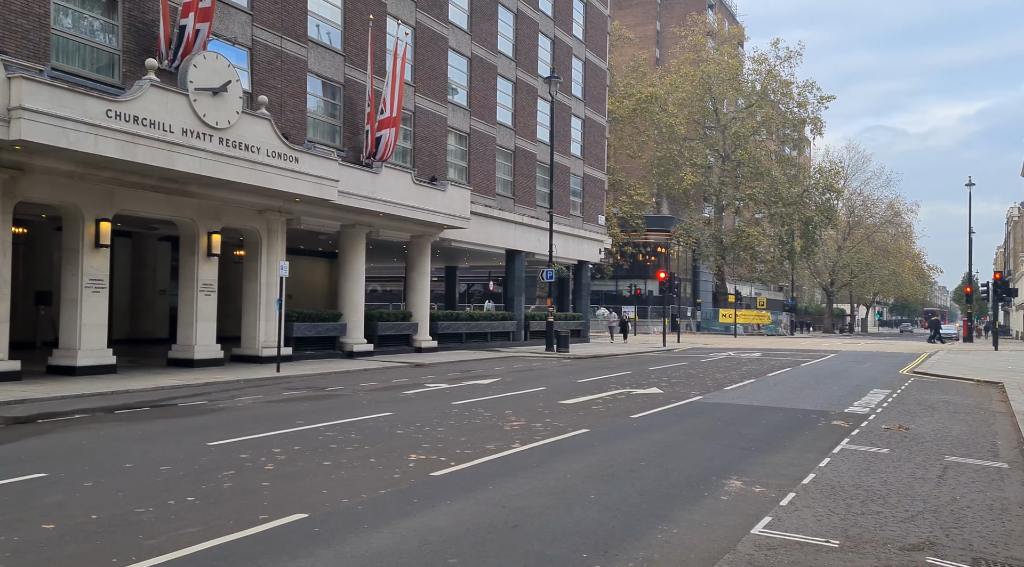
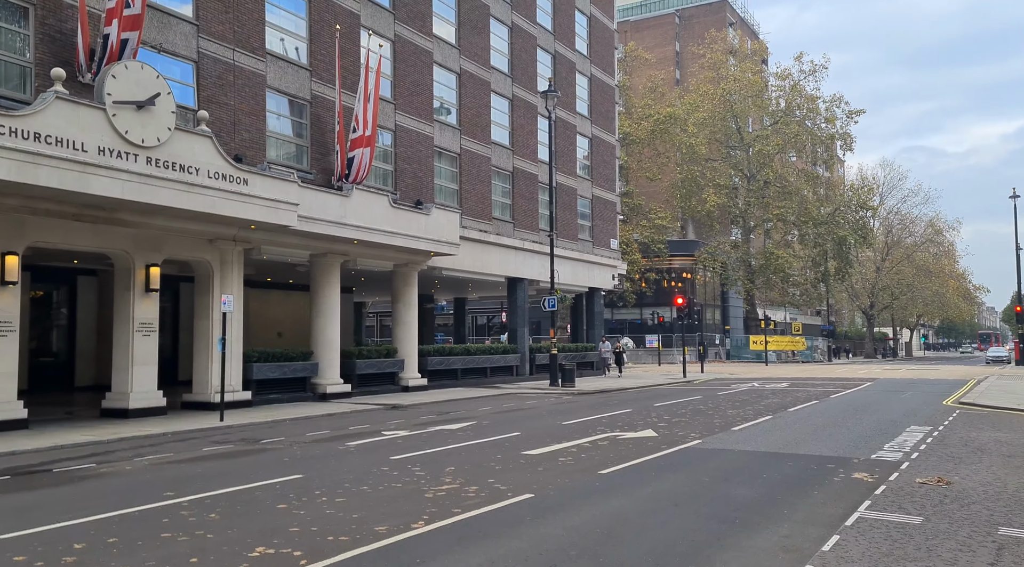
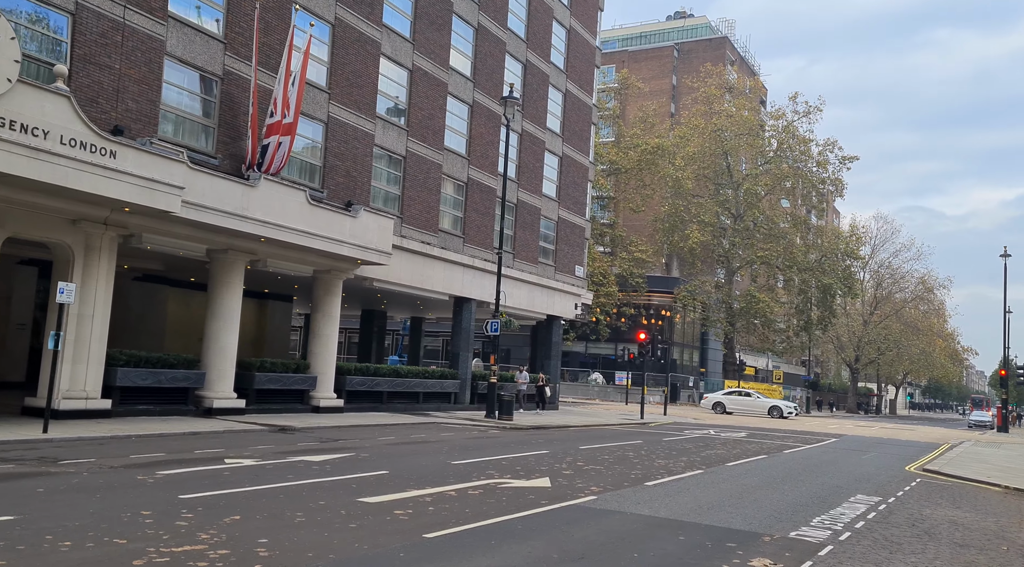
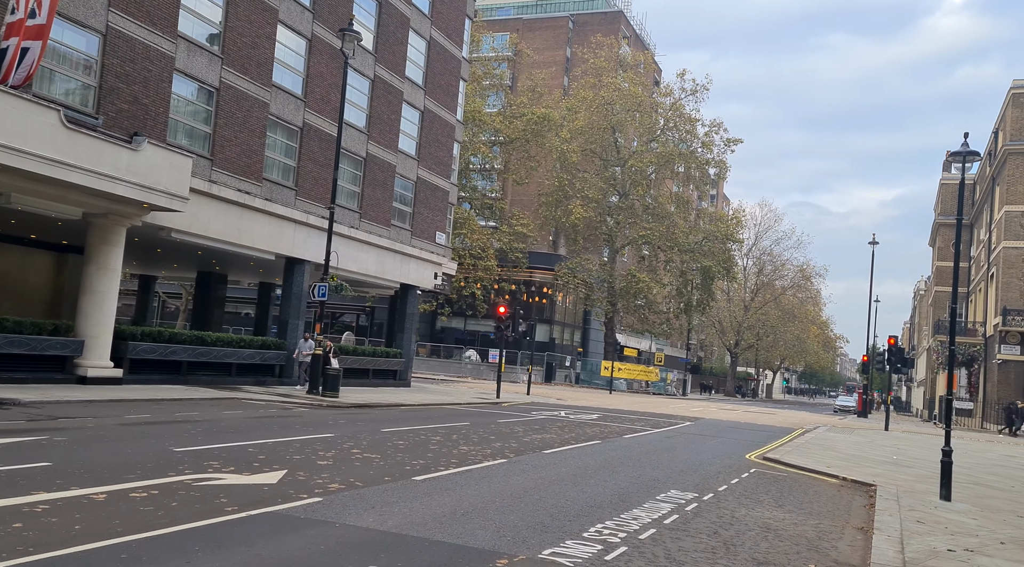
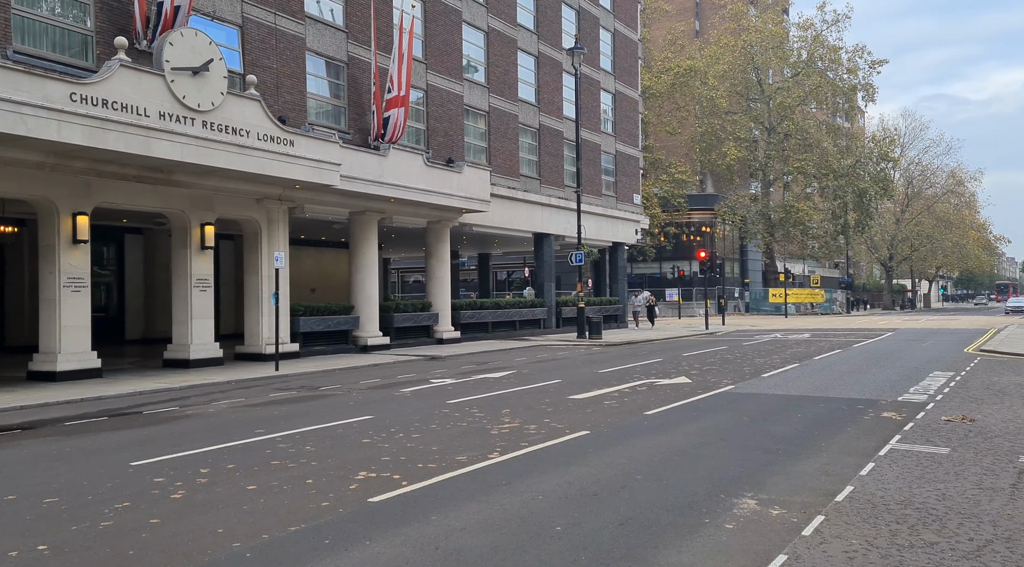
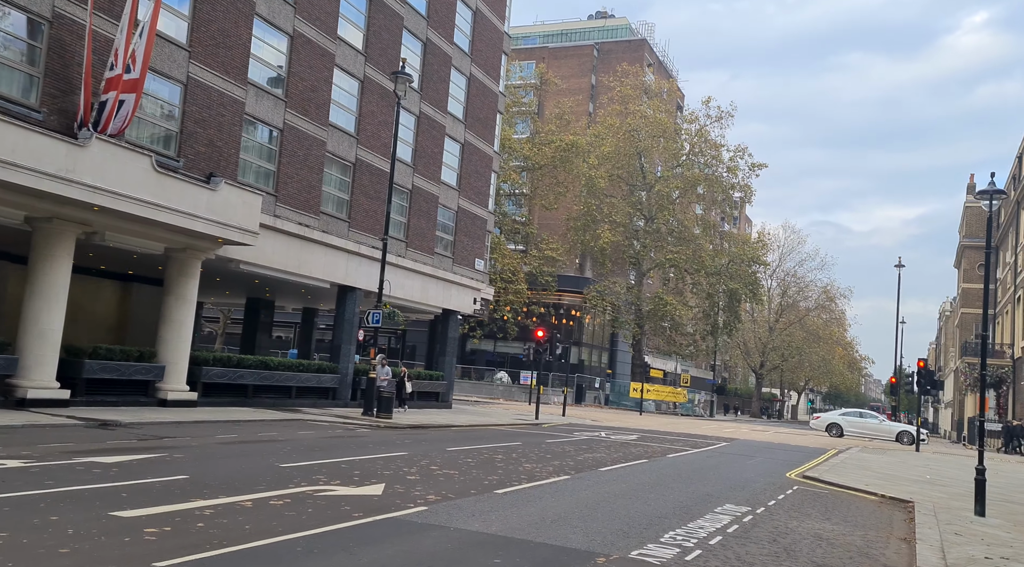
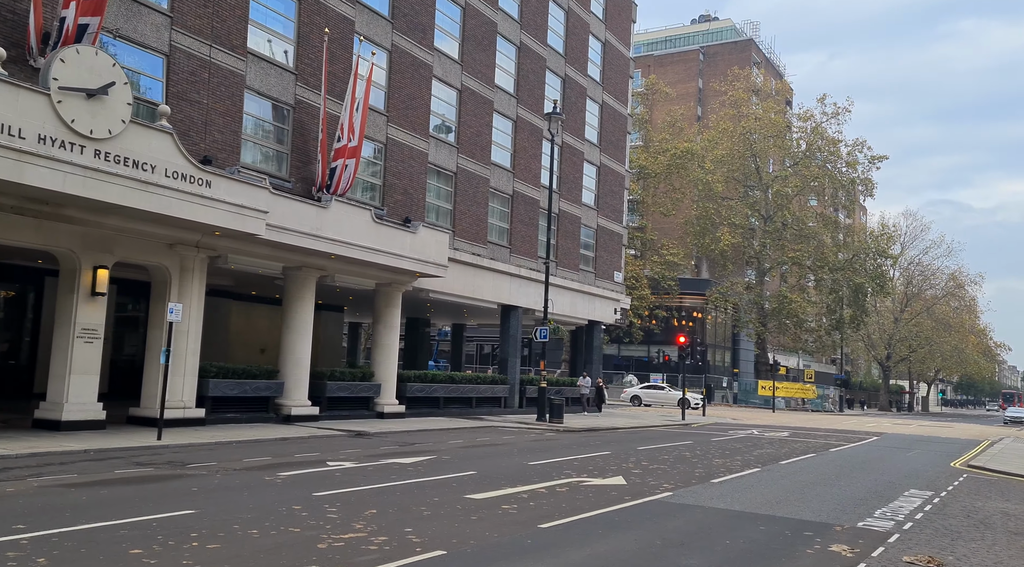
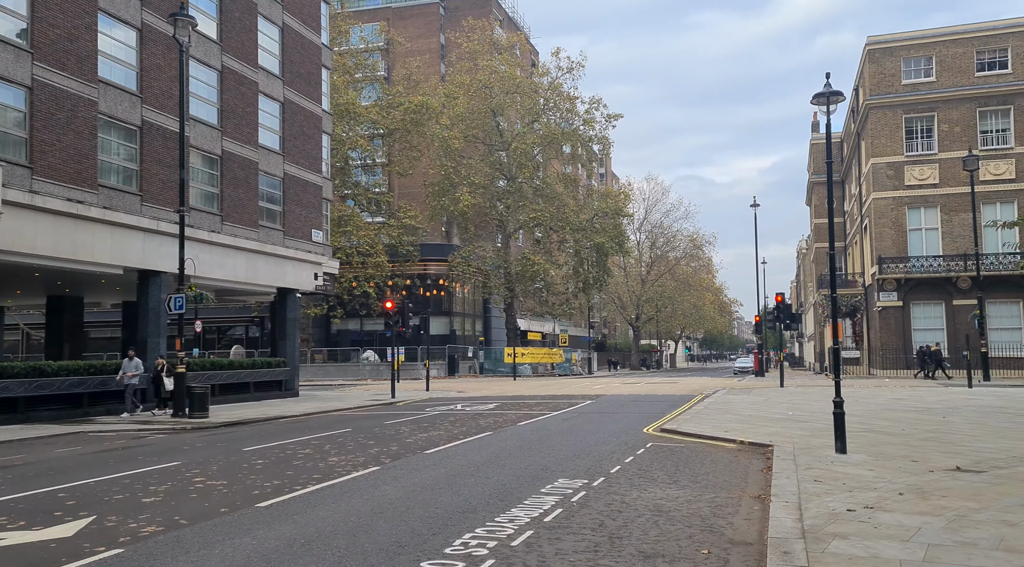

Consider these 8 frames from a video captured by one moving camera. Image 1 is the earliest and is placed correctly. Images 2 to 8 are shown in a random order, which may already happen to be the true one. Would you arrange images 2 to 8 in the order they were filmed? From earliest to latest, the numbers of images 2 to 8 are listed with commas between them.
5, 2, 7, 3, 6, 4, 8
